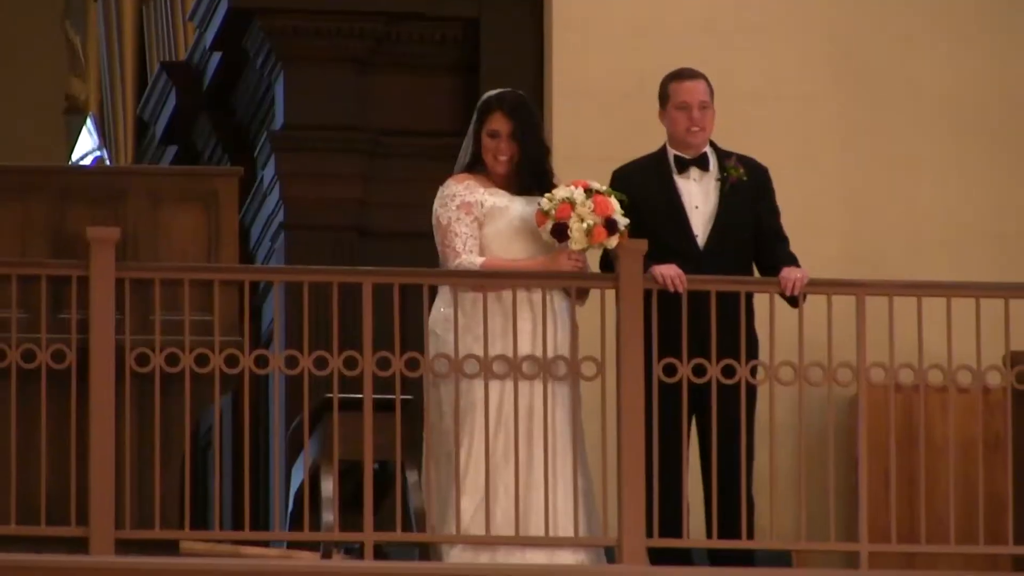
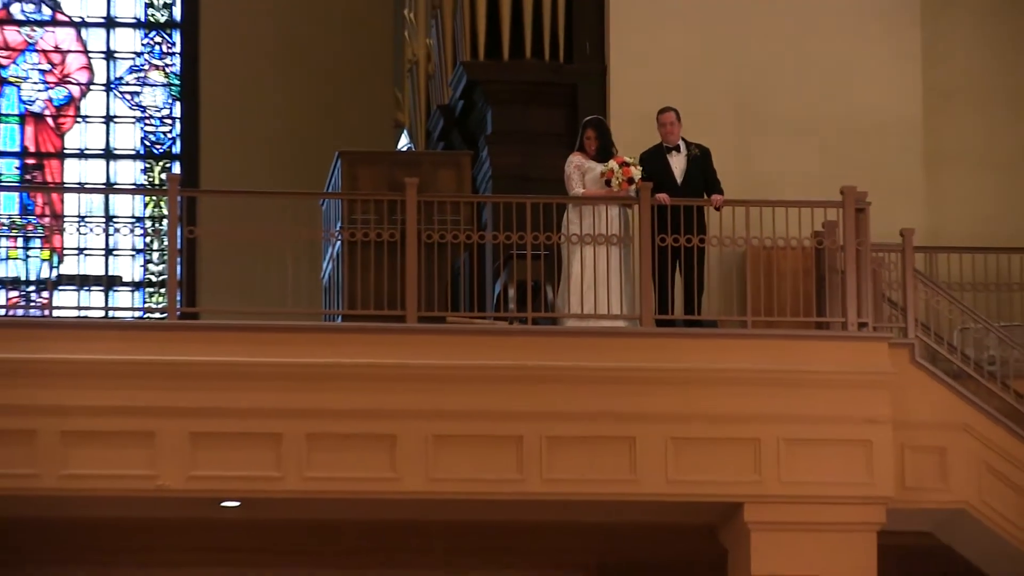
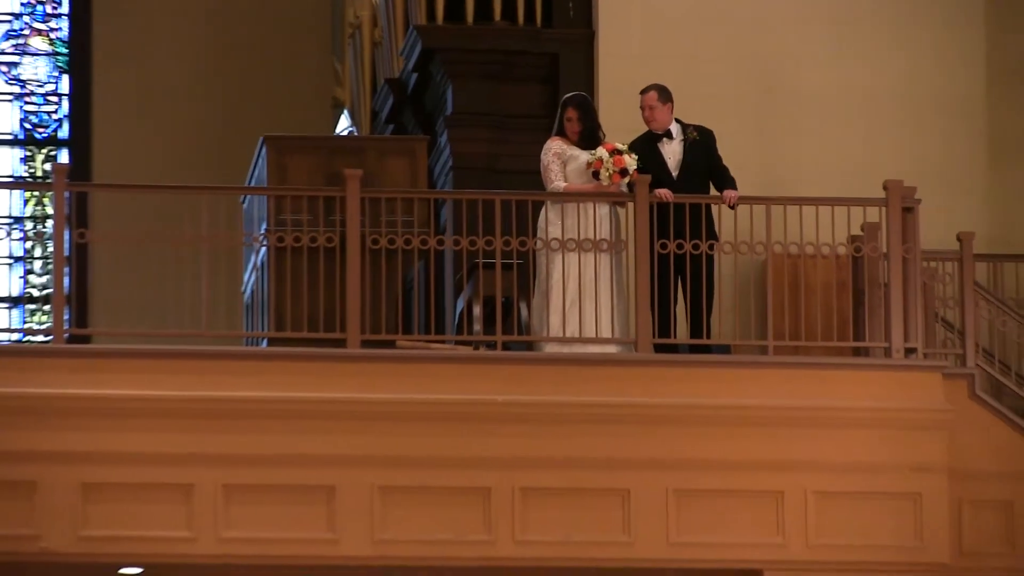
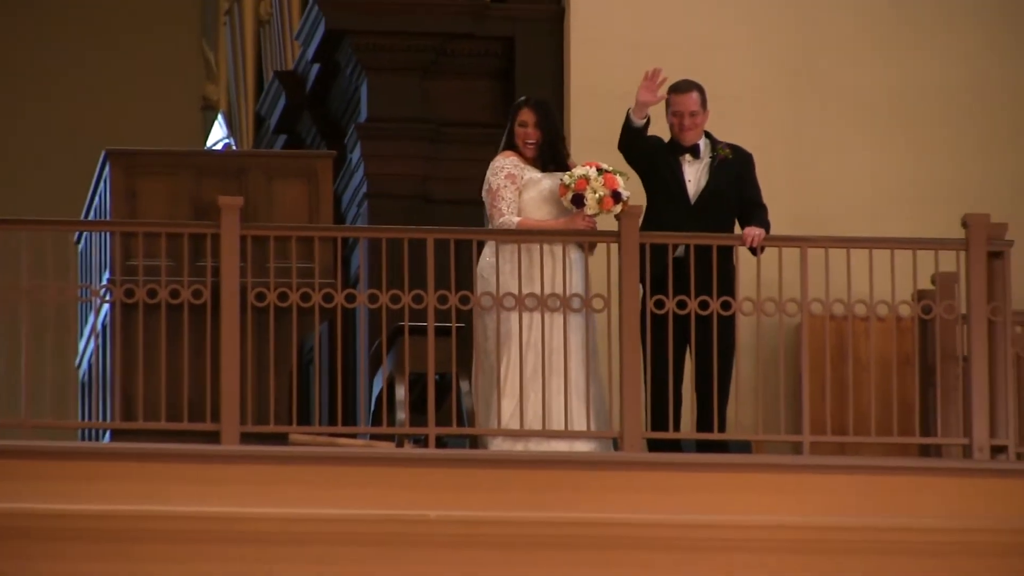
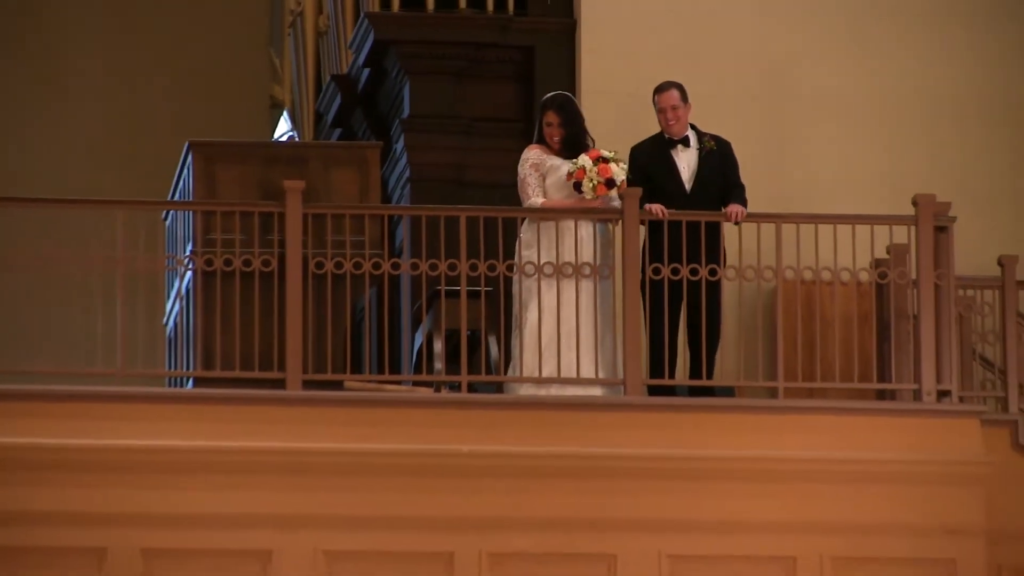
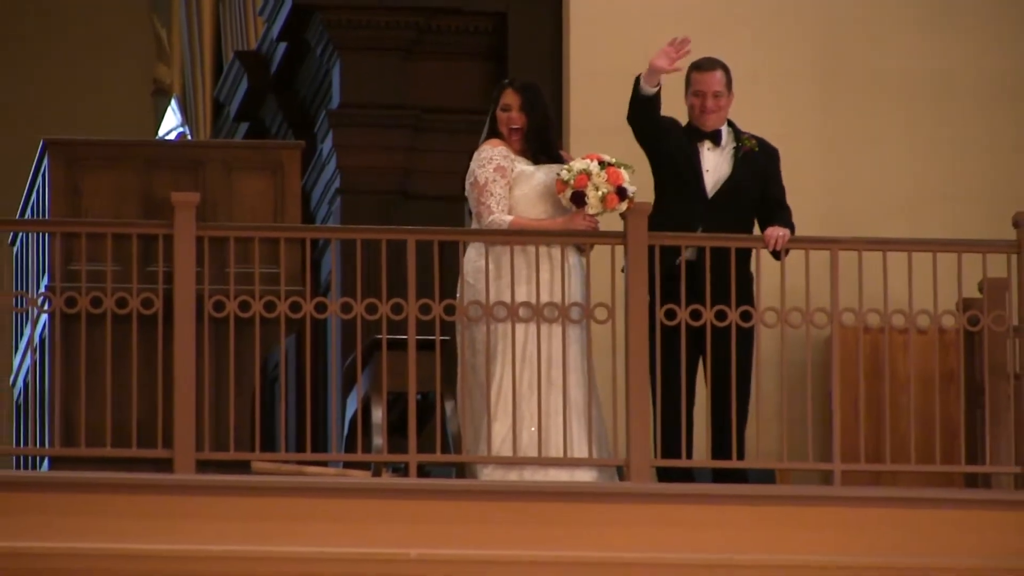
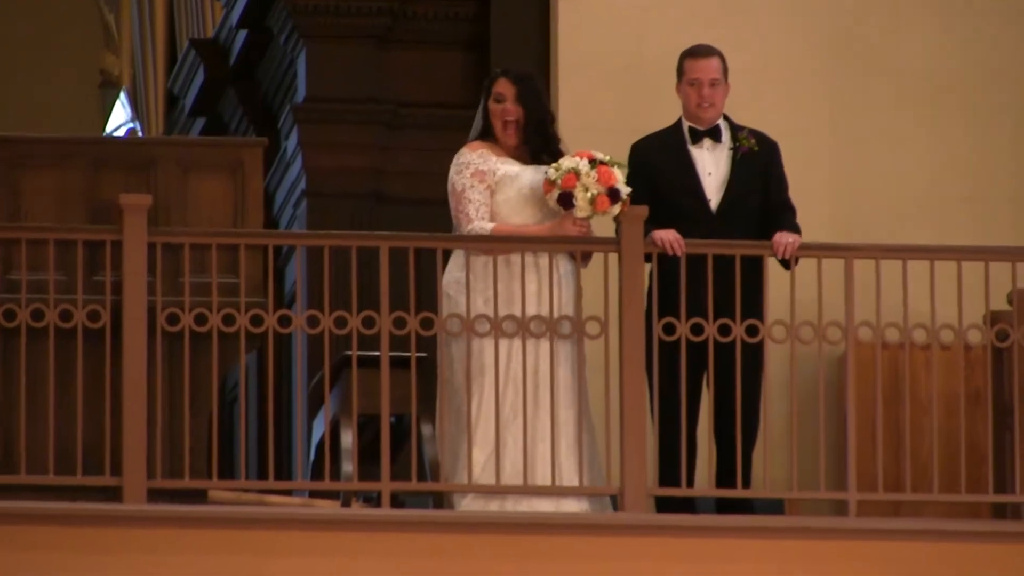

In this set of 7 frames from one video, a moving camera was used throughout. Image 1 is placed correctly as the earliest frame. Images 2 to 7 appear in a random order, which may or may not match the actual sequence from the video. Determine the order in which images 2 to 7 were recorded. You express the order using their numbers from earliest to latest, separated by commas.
7, 6, 4, 5, 3, 2
